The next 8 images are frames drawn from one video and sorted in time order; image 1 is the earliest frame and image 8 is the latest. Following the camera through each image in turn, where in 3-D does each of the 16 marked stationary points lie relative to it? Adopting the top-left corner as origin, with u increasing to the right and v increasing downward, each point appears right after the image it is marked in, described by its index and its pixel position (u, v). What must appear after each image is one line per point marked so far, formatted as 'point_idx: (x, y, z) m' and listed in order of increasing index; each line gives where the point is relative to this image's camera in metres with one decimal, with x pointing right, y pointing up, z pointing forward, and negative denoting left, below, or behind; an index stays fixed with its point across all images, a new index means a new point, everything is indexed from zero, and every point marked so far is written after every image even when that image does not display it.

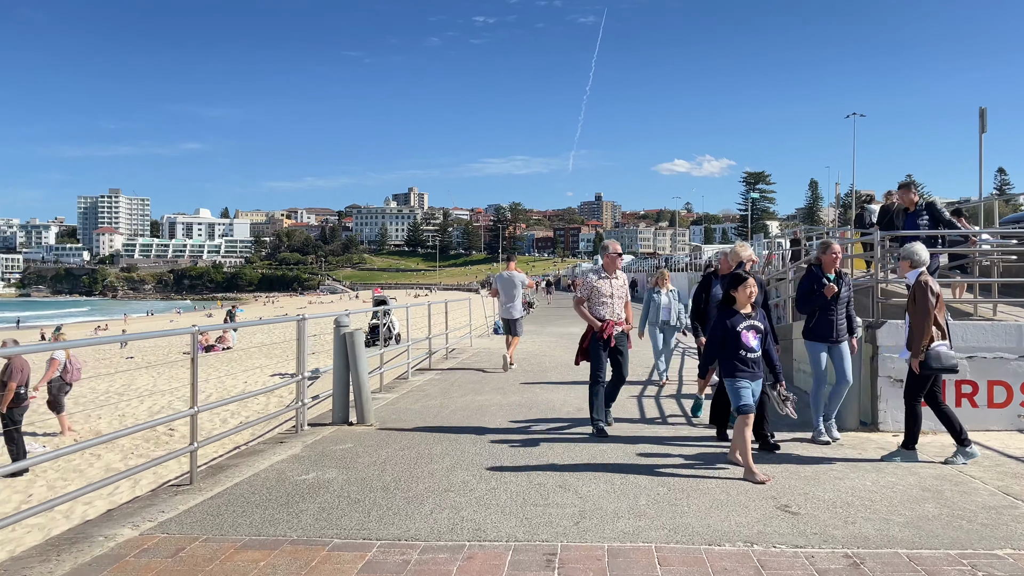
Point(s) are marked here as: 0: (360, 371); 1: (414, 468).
0: (-1.2, -0.6, +6.2) m
1: (-0.6, -1.1, +4.7) m
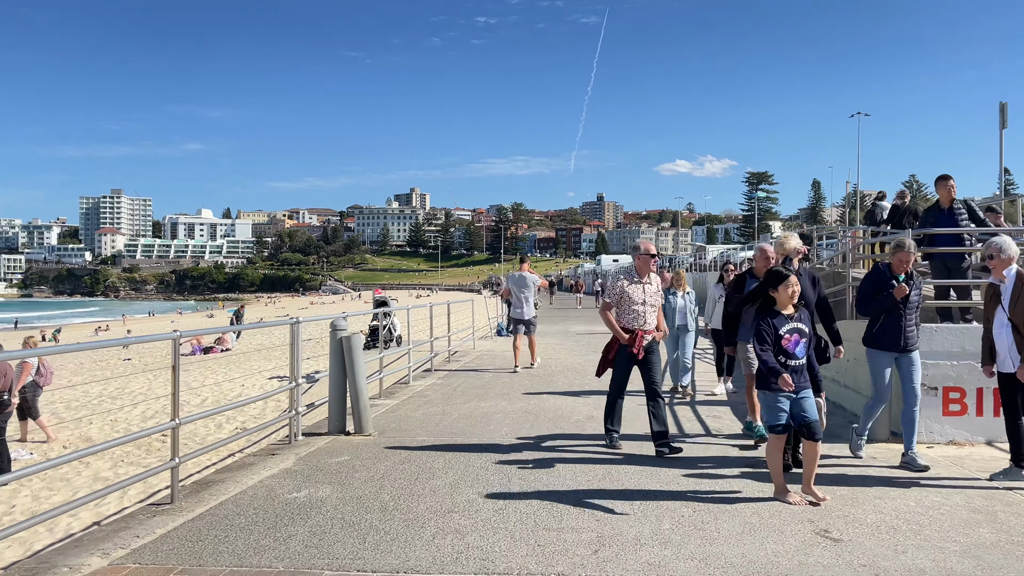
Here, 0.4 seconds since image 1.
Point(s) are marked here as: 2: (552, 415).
0: (-1.1, -0.7, +5.9) m
1: (-0.5, -1.1, +4.3) m
2: (+0.3, -1.1, +6.7) m
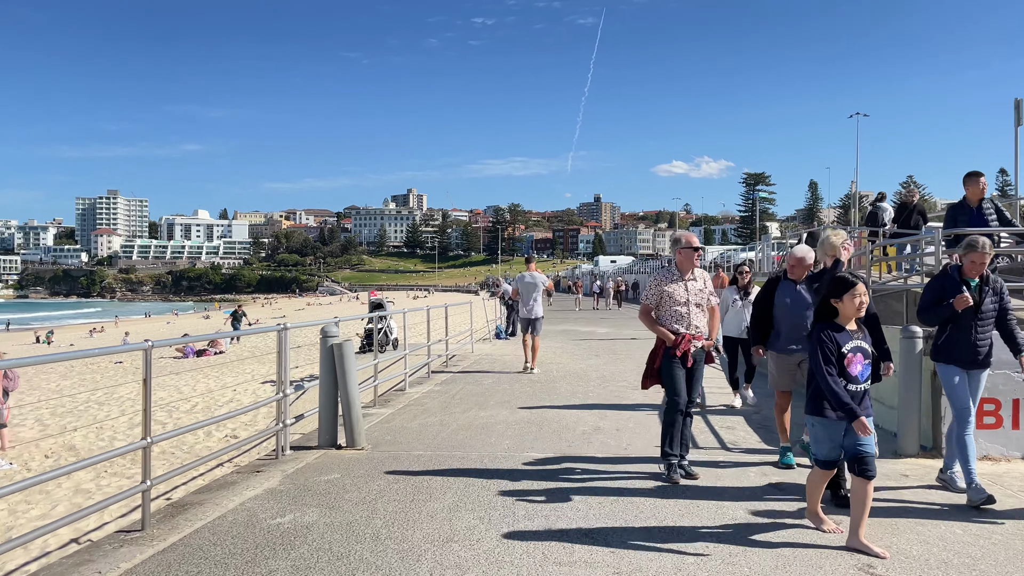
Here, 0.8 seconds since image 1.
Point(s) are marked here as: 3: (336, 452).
0: (-1.1, -0.7, +5.5) m
1: (-0.5, -1.1, +4.0) m
2: (+0.4, -1.1, +6.3) m
3: (-1.2, -1.1, +5.5) m
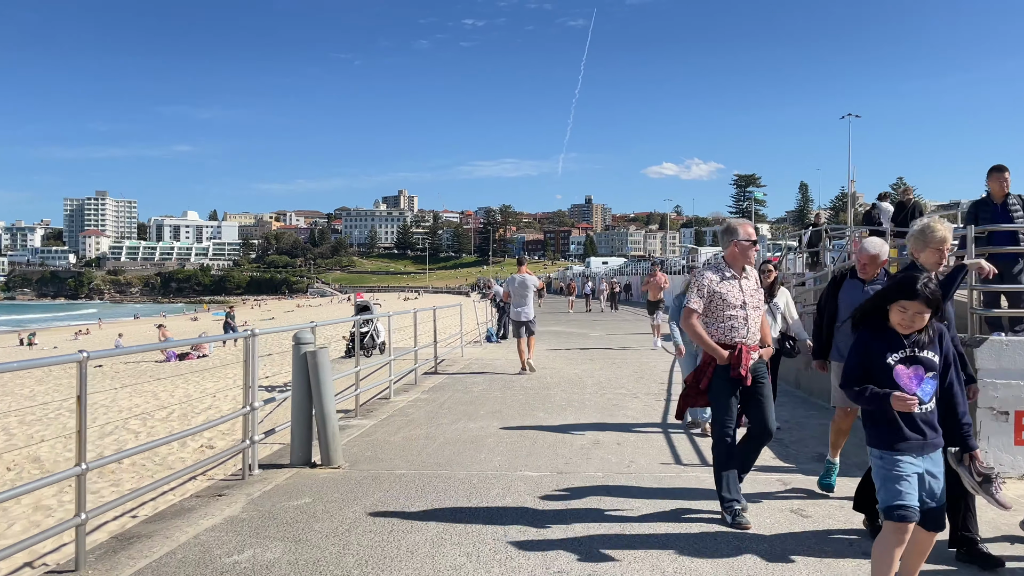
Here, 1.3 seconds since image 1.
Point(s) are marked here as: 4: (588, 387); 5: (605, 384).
0: (-1.2, -0.7, +5.0) m
1: (-0.5, -1.1, +3.5) m
2: (+0.3, -1.1, +5.8) m
3: (-1.3, -1.1, +5.0) m
4: (+0.8, -1.1, +8.6) m
5: (+1.0, -1.1, +8.9) m
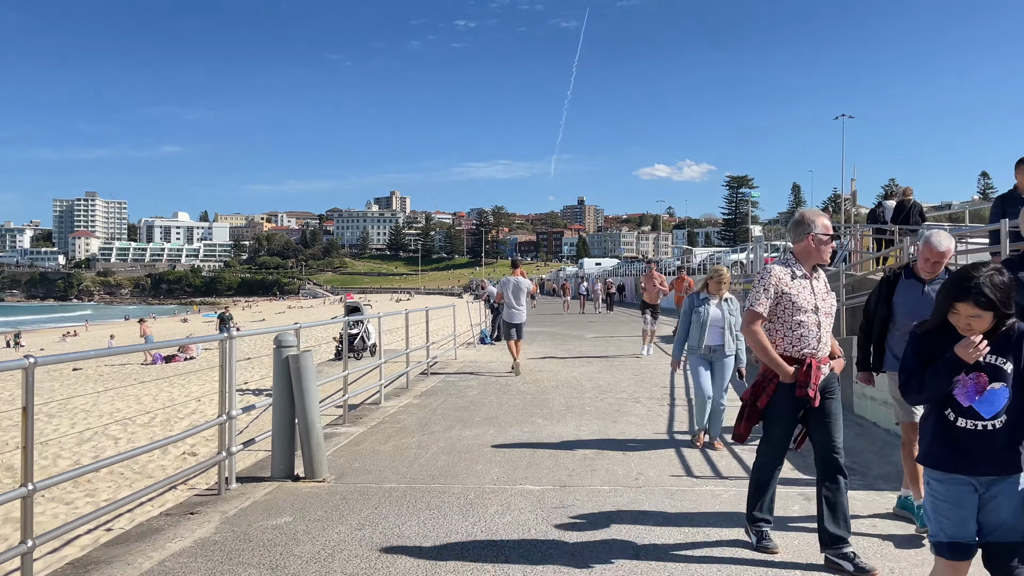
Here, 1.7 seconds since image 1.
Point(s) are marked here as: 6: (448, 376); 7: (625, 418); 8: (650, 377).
0: (-1.2, -0.7, +4.6) m
1: (-0.5, -1.1, +3.1) m
2: (+0.3, -1.1, +5.5) m
3: (-1.3, -1.1, +4.6) m
4: (+0.8, -1.1, +8.3) m
5: (+1.0, -1.1, +8.5) m
6: (-0.8, -1.1, +10.1) m
7: (+0.9, -1.1, +6.7) m
8: (+1.6, -1.0, +9.4) m
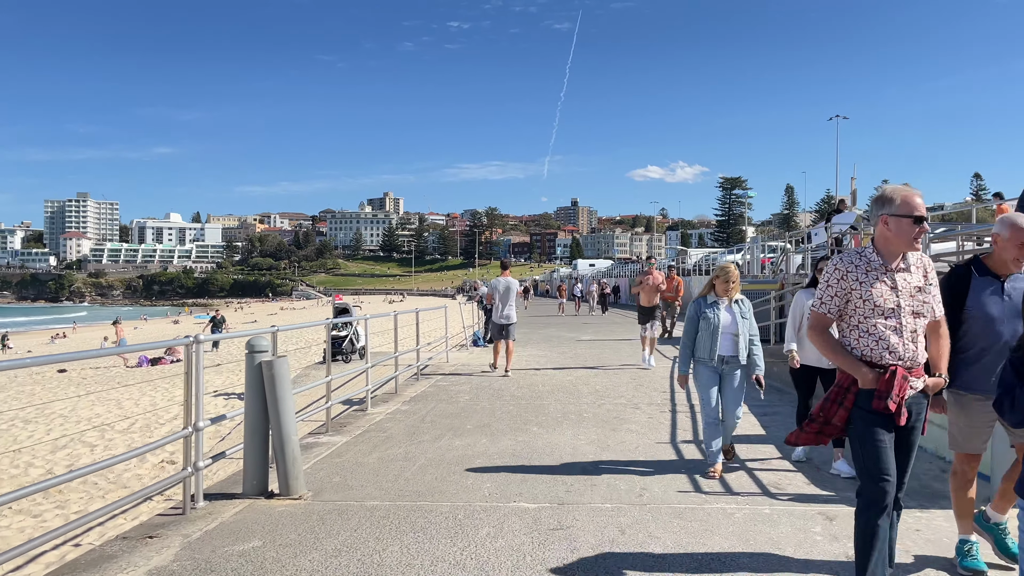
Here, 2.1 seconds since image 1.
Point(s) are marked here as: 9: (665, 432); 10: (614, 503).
0: (-1.2, -0.7, +4.3) m
1: (-0.6, -1.1, +2.7) m
2: (+0.2, -1.1, +5.1) m
3: (-1.3, -1.1, +4.2) m
4: (+0.7, -1.1, +7.9) m
5: (+0.9, -1.1, +8.2) m
6: (-0.9, -1.1, +9.8) m
7: (+0.9, -1.1, +6.3) m
8: (+1.6, -1.0, +9.0) m
9: (+1.1, -1.1, +5.9) m
10: (+0.5, -1.1, +4.1) m
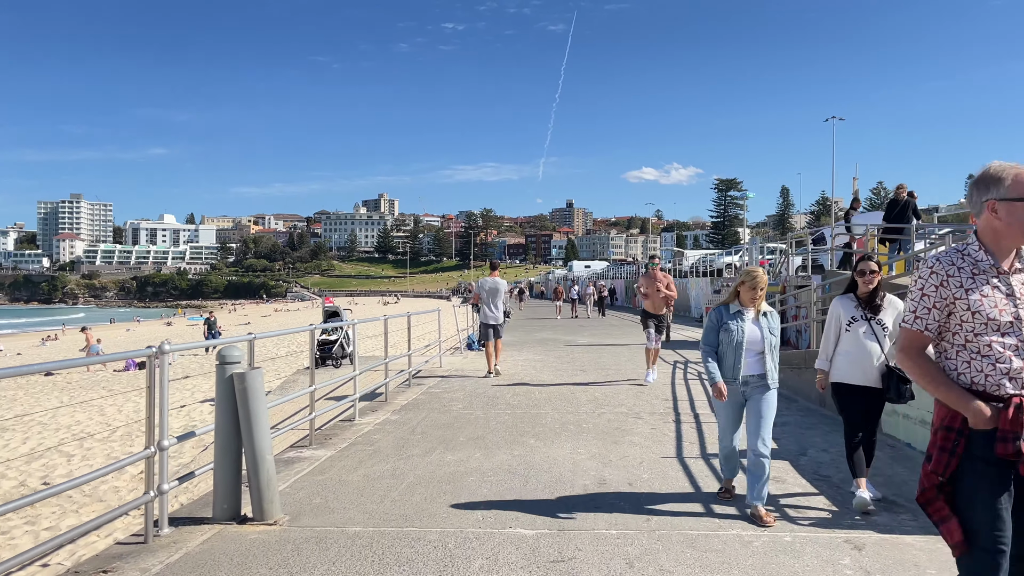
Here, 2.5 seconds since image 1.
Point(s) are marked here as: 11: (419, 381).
0: (-1.2, -0.7, +3.9) m
1: (-0.6, -1.1, +2.3) m
2: (+0.2, -1.1, +4.7) m
3: (-1.3, -1.1, +3.8) m
4: (+0.7, -1.1, +7.5) m
5: (+0.9, -1.1, +7.8) m
6: (-0.9, -1.2, +9.4) m
7: (+0.9, -1.1, +5.9) m
8: (+1.5, -1.1, +8.7) m
9: (+1.1, -1.1, +5.5) m
10: (+0.5, -1.1, +3.8) m
11: (-1.1, -1.1, +9.9) m
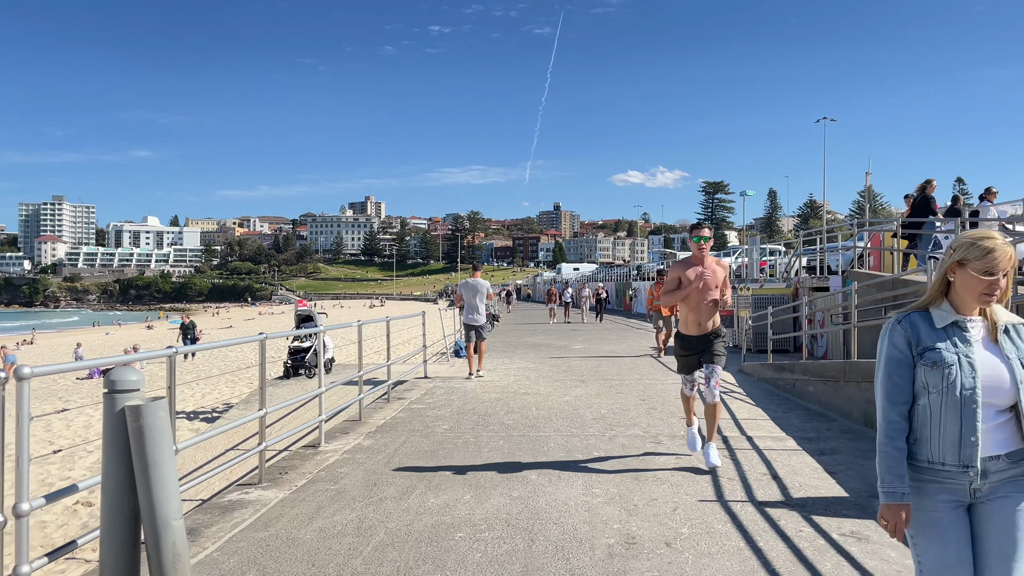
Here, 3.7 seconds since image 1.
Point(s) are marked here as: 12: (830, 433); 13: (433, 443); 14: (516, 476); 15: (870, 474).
0: (-1.2, -0.7, +2.8) m
1: (-0.5, -1.1, +1.3) m
2: (+0.2, -1.1, +3.6) m
3: (-1.3, -1.1, +2.7) m
4: (+0.6, -1.1, +6.5) m
5: (+0.8, -1.1, +6.7) m
6: (-1.0, -1.2, +8.3) m
7: (+0.8, -1.1, +4.9) m
8: (+1.4, -1.1, +7.6) m
9: (+1.1, -1.1, +4.5) m
10: (+0.5, -1.1, +2.7) m
11: (-1.2, -1.2, +8.8) m
12: (+2.5, -1.1, +6.2) m
13: (-0.6, -1.1, +5.9) m
14: (0.0, -1.1, +4.7) m
15: (+2.1, -1.1, +4.7) m
